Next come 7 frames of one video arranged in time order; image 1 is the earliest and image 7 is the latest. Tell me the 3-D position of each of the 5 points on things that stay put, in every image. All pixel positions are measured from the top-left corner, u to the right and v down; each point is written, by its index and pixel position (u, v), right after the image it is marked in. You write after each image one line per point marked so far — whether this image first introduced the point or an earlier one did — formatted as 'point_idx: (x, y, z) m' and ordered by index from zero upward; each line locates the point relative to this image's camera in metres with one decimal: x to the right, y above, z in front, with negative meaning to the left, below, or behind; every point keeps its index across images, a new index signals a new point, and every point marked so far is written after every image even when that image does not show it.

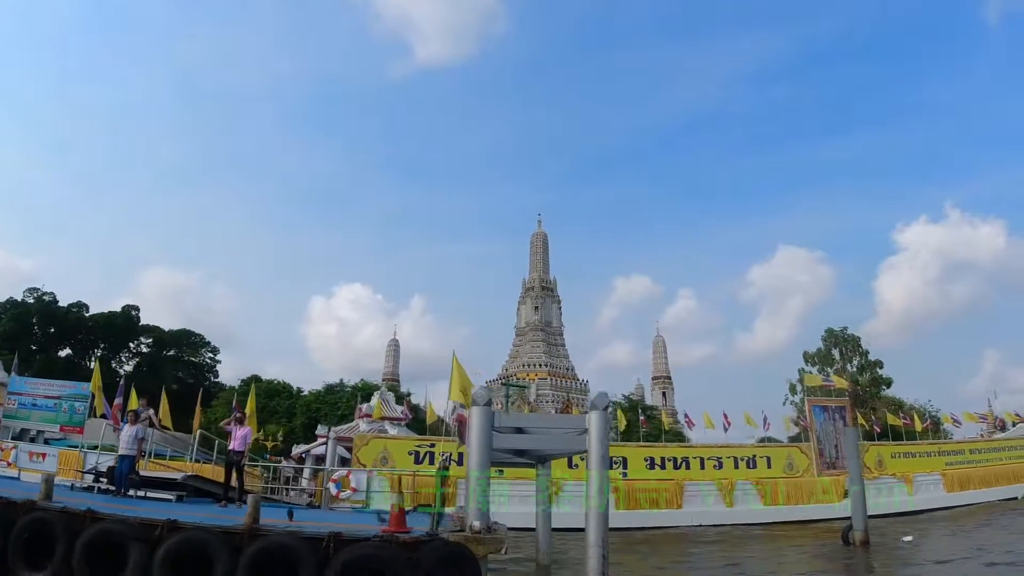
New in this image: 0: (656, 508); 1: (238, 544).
0: (+4.6, -7.1, +19.6) m
1: (-3.5, -3.0, +7.5) m
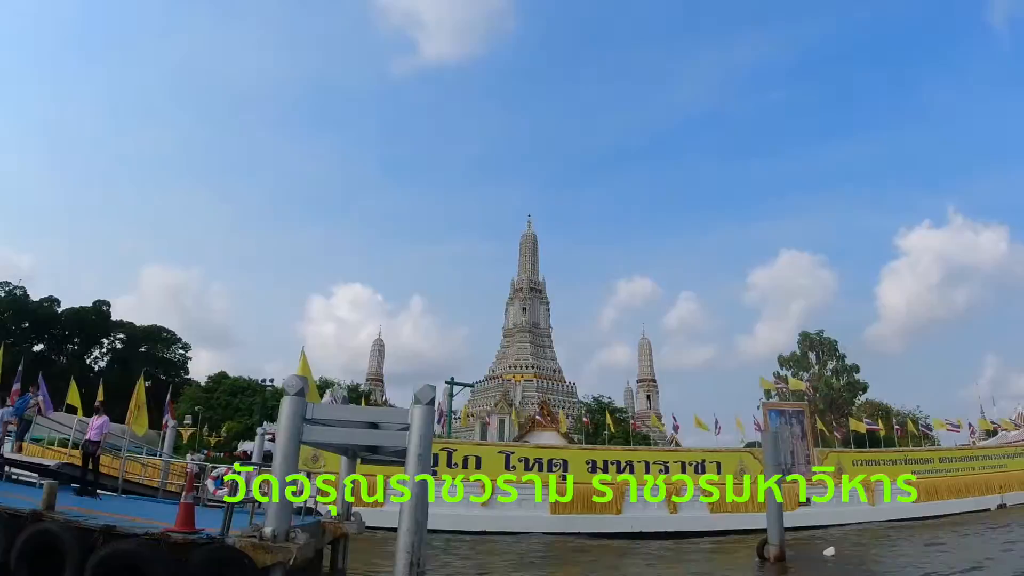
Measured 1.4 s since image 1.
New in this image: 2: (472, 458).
0: (+2.5, -7.0, +19.0) m
1: (-5.9, -2.9, +7.2) m
2: (-1.3, -5.4, +19.3) m
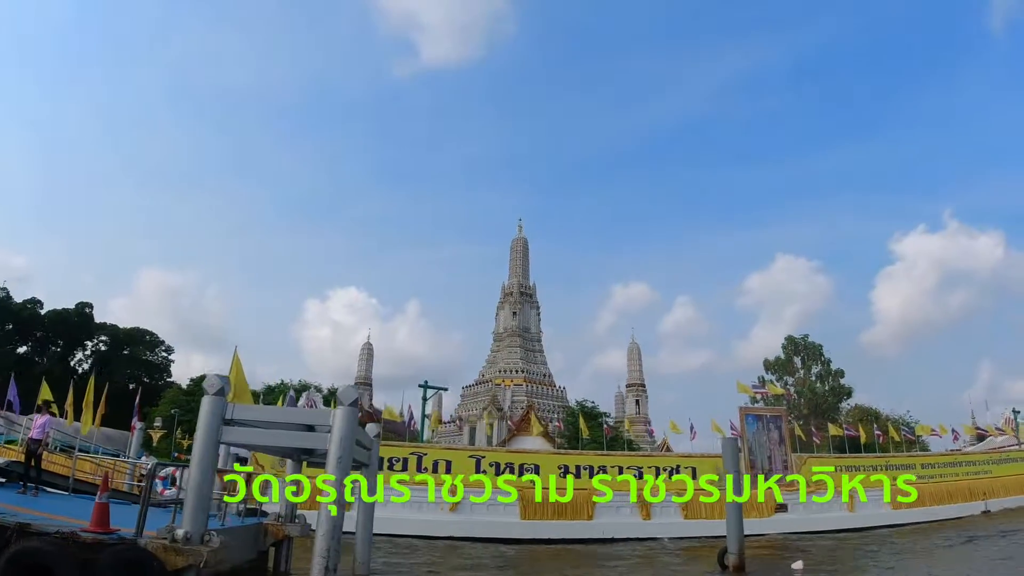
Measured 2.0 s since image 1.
0: (+1.6, -7.1, +18.8) m
1: (-6.9, -2.9, +7.0) m
2: (-2.2, -5.5, +19.1) m
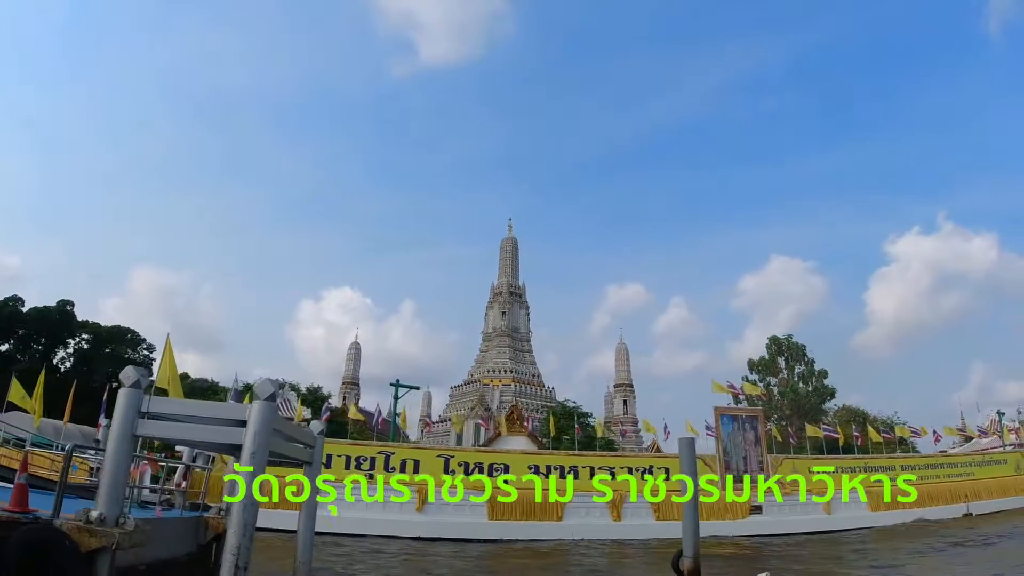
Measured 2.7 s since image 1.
0: (+0.7, -7.1, +18.6) m
1: (-7.8, -2.8, +6.9) m
2: (-3.2, -5.4, +18.9) m
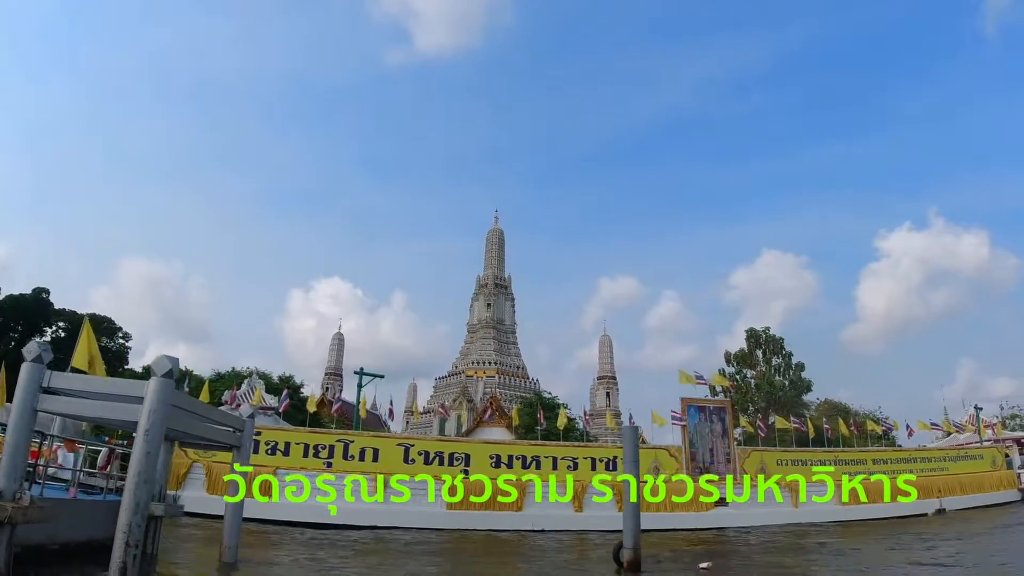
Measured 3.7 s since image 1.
0: (-0.6, -6.7, +18.4) m
1: (-9.0, -2.4, +6.6) m
2: (-4.4, -5.0, +18.7) m
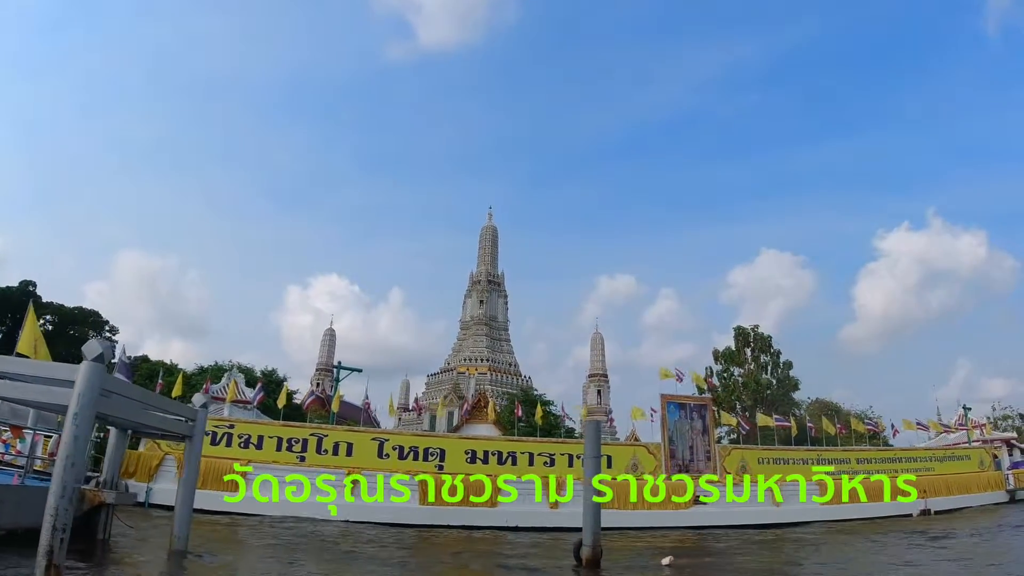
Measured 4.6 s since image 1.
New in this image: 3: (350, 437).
0: (-1.3, -6.5, +18.2) m
1: (-9.8, -2.2, +6.5) m
2: (-5.2, -4.8, +18.6) m
3: (-5.0, -4.6, +18.7) m
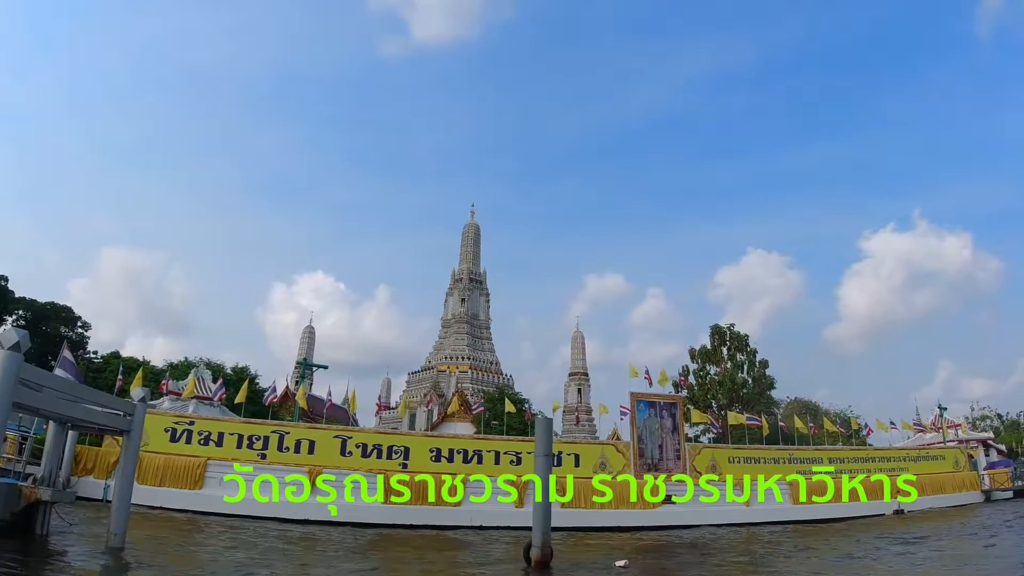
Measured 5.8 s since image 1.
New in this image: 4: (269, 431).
0: (-2.4, -6.4, +18.0) m
1: (-10.7, -2.1, +6.2) m
2: (-6.2, -4.7, +18.3) m
3: (-6.0, -4.5, +18.4) m
4: (-7.3, -4.3, +18.2) m
